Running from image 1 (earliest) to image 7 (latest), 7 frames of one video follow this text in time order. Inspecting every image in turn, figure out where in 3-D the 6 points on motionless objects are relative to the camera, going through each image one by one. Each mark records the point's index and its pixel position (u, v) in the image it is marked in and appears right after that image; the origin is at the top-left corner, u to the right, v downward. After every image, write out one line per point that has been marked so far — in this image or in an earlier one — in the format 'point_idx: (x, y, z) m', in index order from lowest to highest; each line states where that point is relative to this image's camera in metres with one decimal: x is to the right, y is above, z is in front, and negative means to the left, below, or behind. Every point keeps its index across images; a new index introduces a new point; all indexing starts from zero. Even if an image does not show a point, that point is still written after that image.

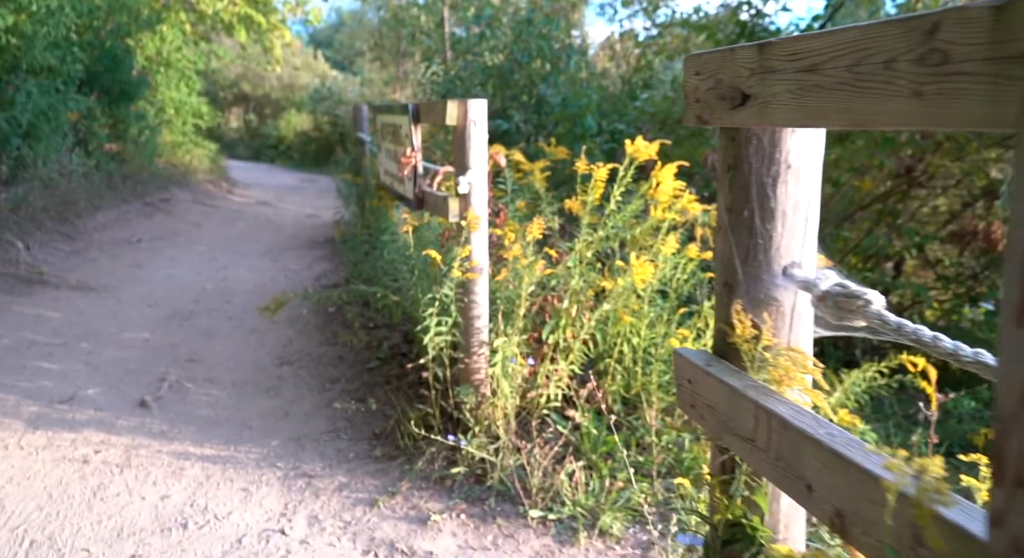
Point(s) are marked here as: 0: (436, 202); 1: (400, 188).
0: (-0.4, +0.4, +3.9) m
1: (-0.6, +0.5, +4.6) m
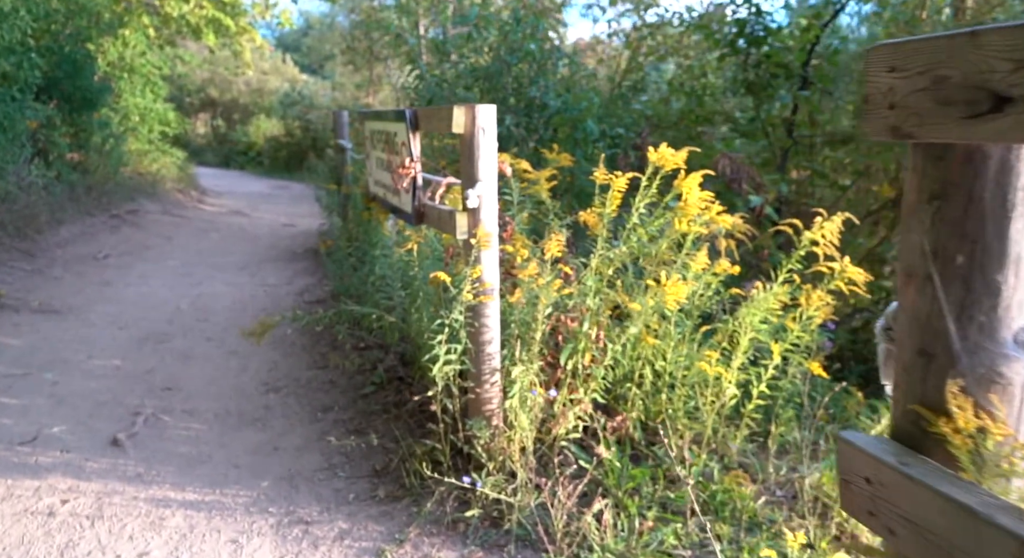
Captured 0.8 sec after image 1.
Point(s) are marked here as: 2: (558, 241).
0: (-0.3, +0.3, +3.5) m
1: (-0.6, +0.4, +4.3) m
2: (+0.2, +0.2, +3.4) m
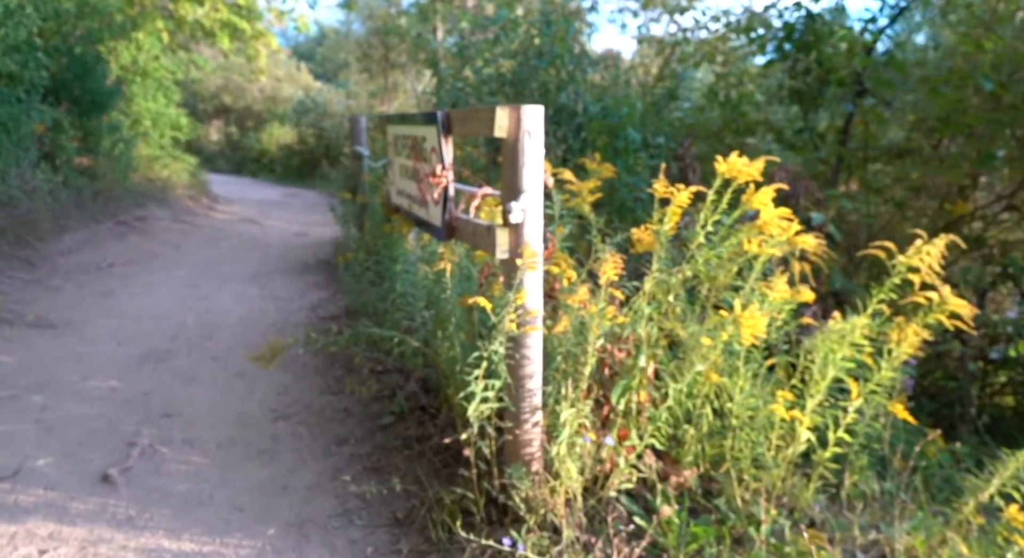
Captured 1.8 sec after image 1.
0: (-0.1, +0.2, +3.1) m
1: (-0.4, +0.3, +3.9) m
2: (+0.4, +0.1, +2.9) m
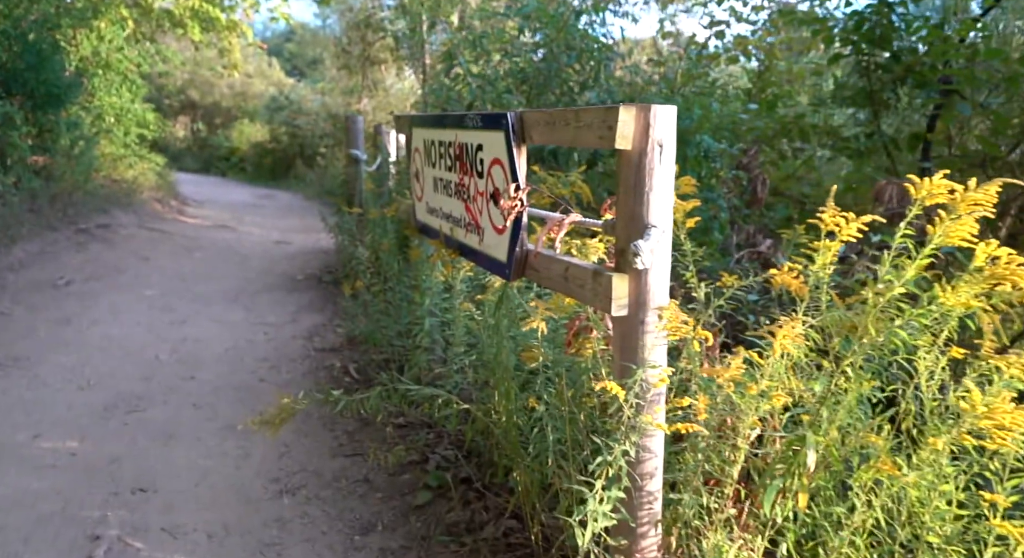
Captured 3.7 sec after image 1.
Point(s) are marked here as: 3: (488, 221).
0: (+0.2, 0.0, +2.3) m
1: (-0.2, +0.2, +3.1) m
2: (+0.7, -0.1, +2.2) m
3: (-0.1, +0.2, +2.9) m
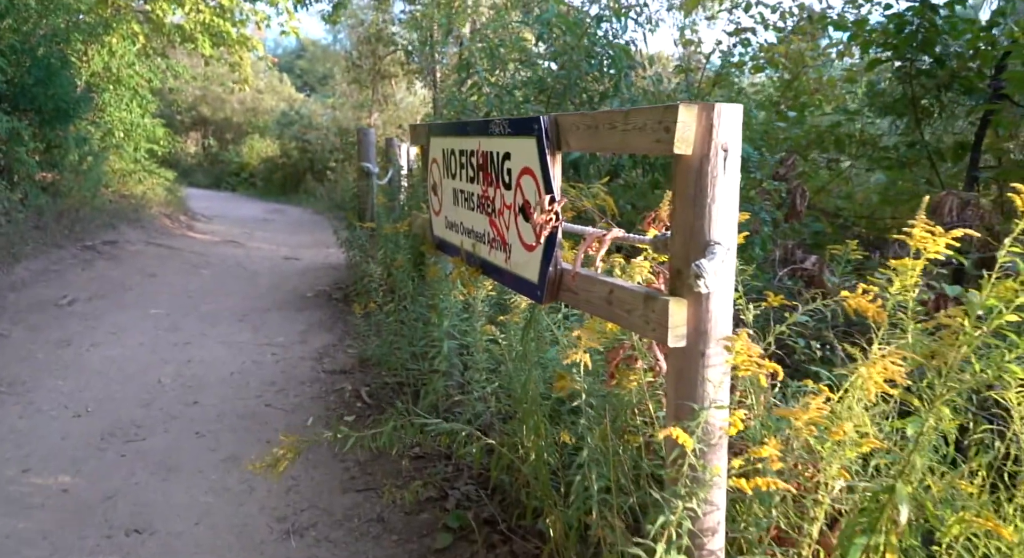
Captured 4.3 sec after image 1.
0: (+0.3, -0.1, +2.0) m
1: (0.0, +0.1, +2.8) m
2: (+0.8, -0.2, +1.9) m
3: (0.0, +0.1, +2.6) m
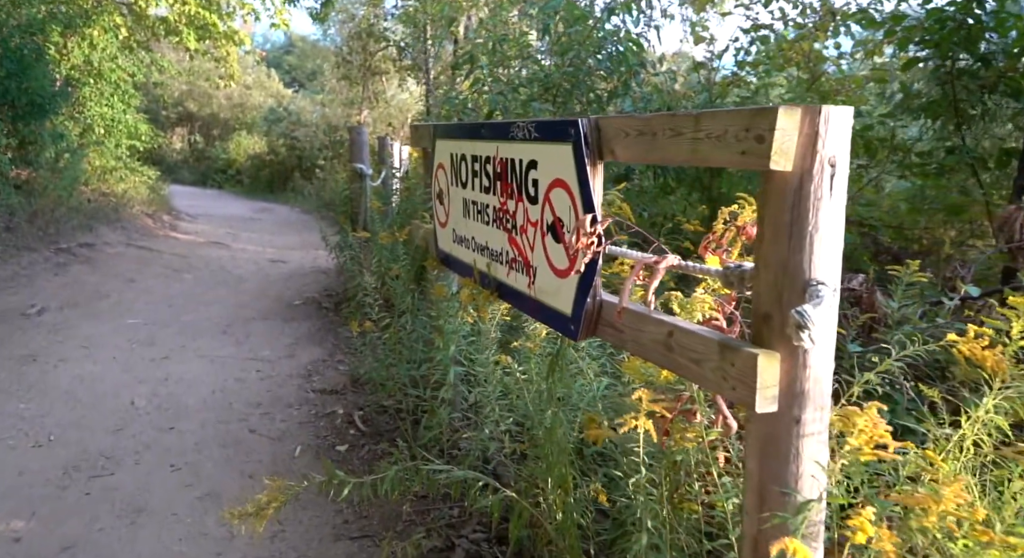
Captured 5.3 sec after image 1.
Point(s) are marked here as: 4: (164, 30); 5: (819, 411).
0: (+0.4, -0.1, +1.6) m
1: (0.0, 0.0, +2.4) m
2: (+0.9, -0.3, +1.5) m
3: (+0.1, +0.1, +2.2) m
4: (-5.3, +3.8, +12.0) m
5: (+0.6, -0.2, +1.4) m
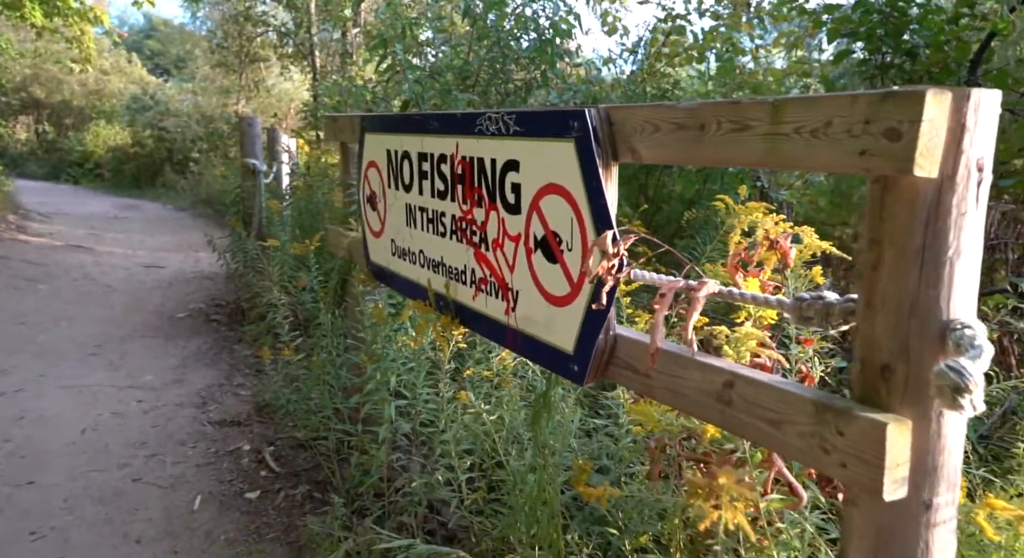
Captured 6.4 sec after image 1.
0: (+0.4, -0.2, +1.3) m
1: (-0.1, -0.1, +2.0) m
2: (+0.9, -0.3, +1.2) m
3: (0.0, 0.0, +1.8) m
4: (-6.8, +3.7, +10.6) m
5: (+0.6, -0.3, +1.1) m
